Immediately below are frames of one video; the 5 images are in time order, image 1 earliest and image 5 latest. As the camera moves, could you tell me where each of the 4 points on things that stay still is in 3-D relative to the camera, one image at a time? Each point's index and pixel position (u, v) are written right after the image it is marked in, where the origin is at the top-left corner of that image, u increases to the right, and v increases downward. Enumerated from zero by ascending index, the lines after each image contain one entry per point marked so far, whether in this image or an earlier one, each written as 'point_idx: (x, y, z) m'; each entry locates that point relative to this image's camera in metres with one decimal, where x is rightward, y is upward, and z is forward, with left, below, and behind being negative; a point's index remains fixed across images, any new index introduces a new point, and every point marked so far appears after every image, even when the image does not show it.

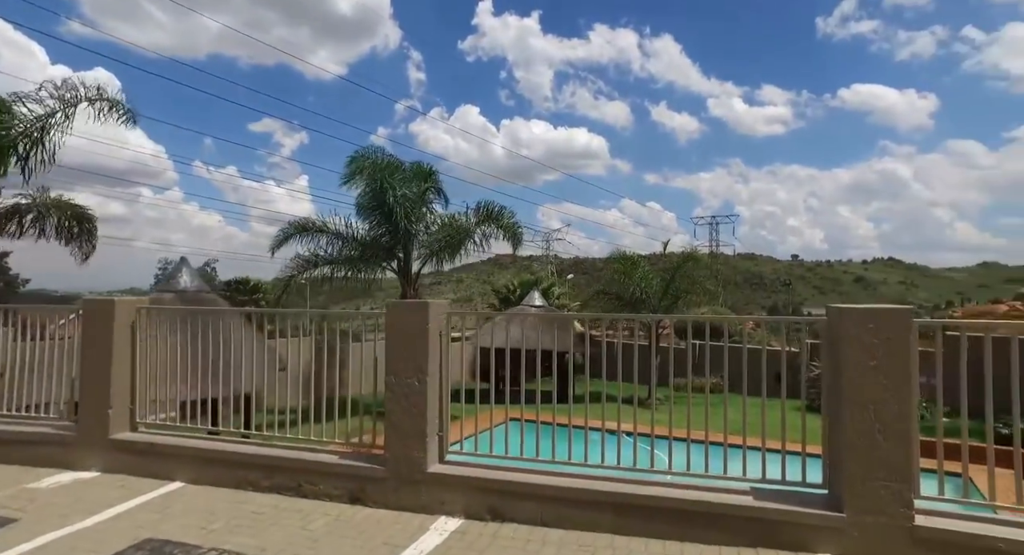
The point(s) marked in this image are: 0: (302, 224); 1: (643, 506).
0: (-4.1, +1.0, +11.5) m
1: (+0.7, -1.2, +3.1) m
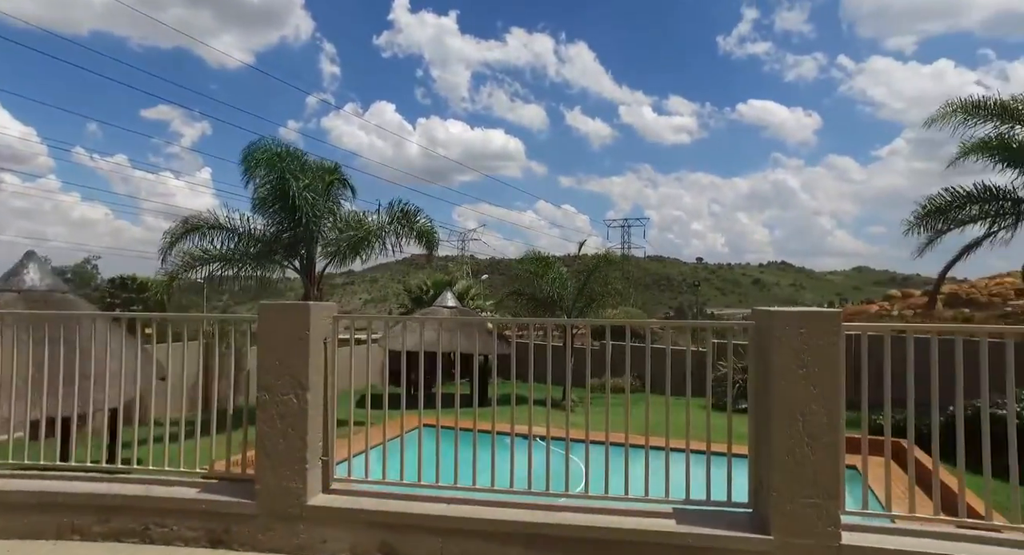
0: (-5.7, +1.0, +10.5) m
1: (+0.2, -1.2, +2.9) m
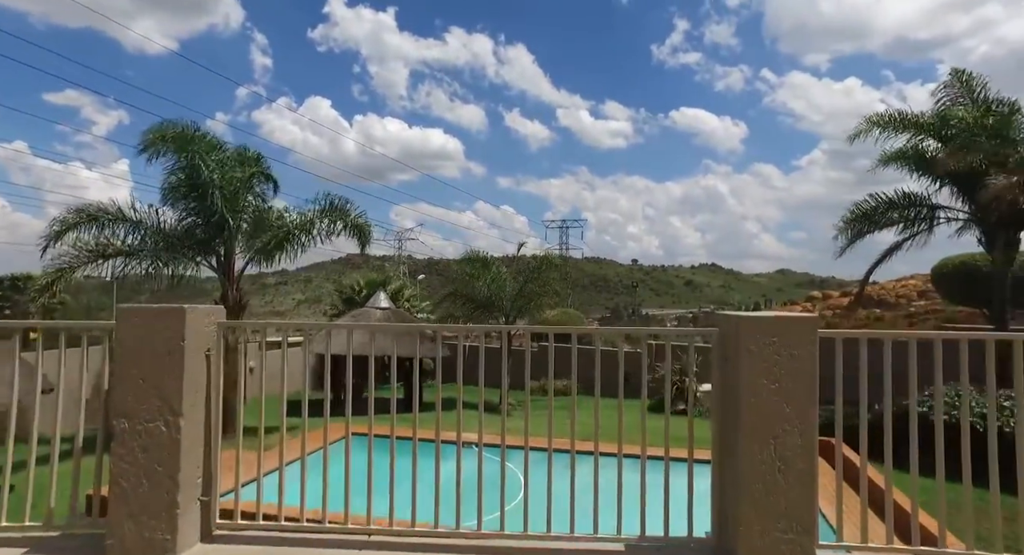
0: (-6.7, +1.1, +9.5) m
1: (-0.1, -1.2, +2.5) m
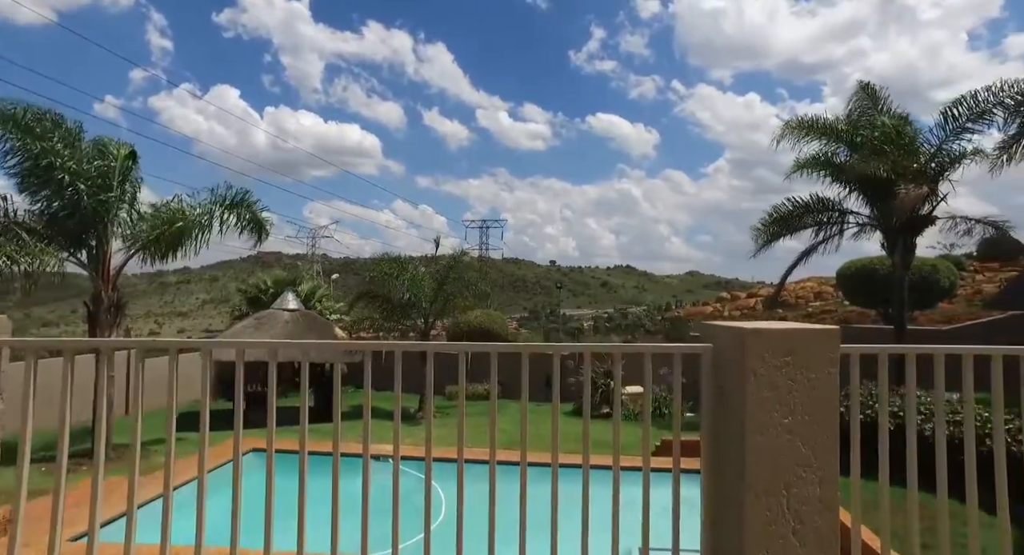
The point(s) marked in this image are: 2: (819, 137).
0: (-7.8, +1.1, +7.9) m
1: (-0.3, -1.2, +1.9) m
2: (+6.5, +3.0, +12.5) m
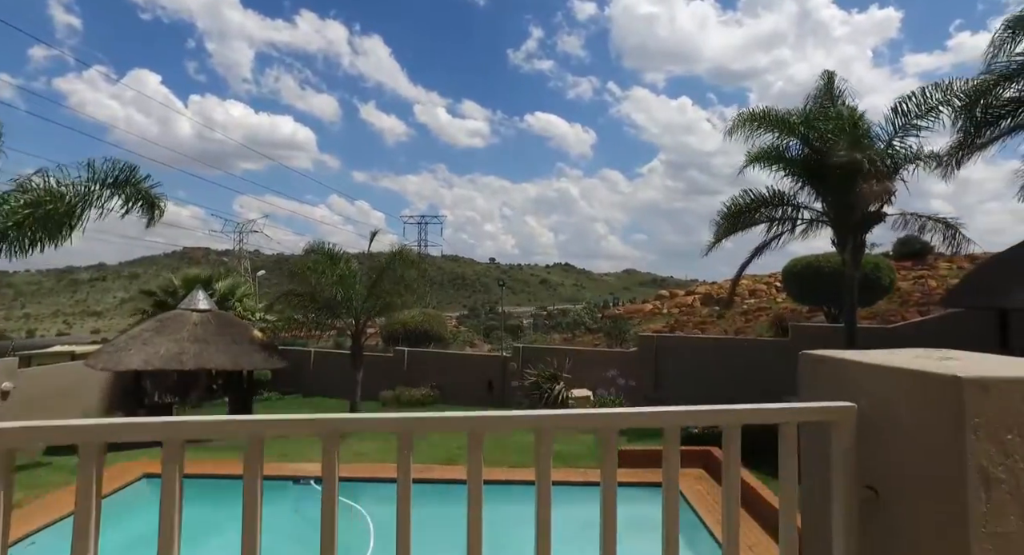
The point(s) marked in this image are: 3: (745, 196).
0: (-8.5, +1.1, +6.1) m
1: (-0.4, -1.2, +0.8) m
2: (+5.3, +3.0, +12.1) m
3: (+4.8, +1.7, +12.2) m
